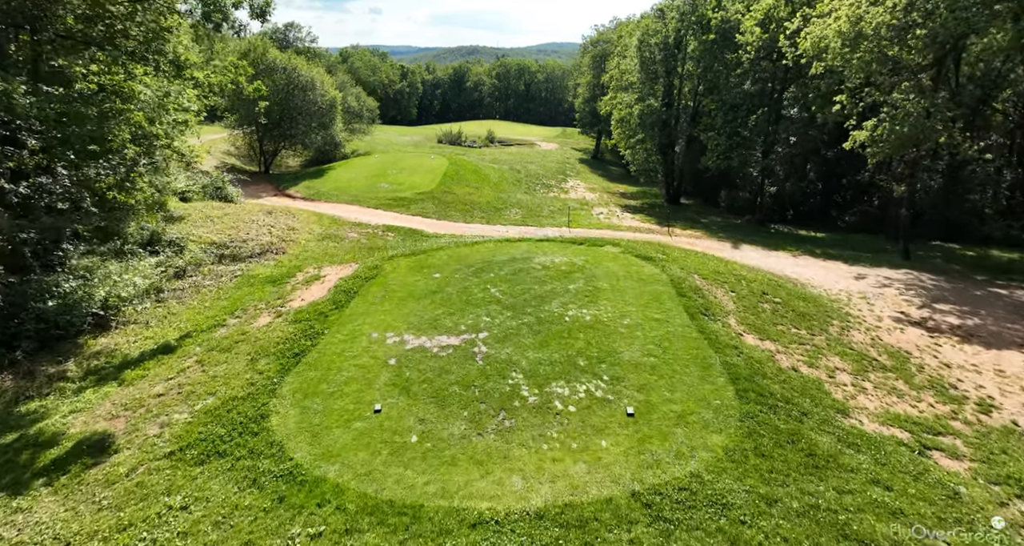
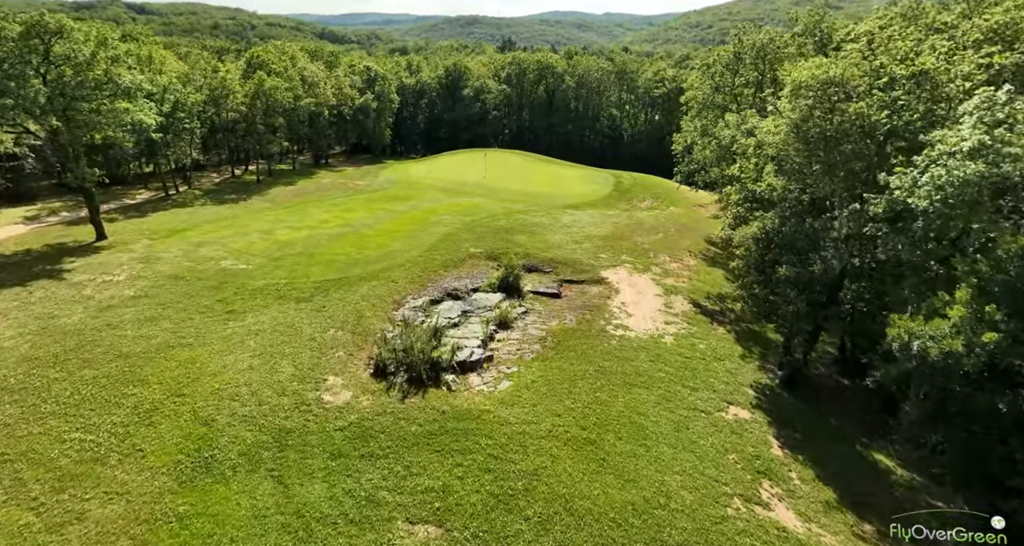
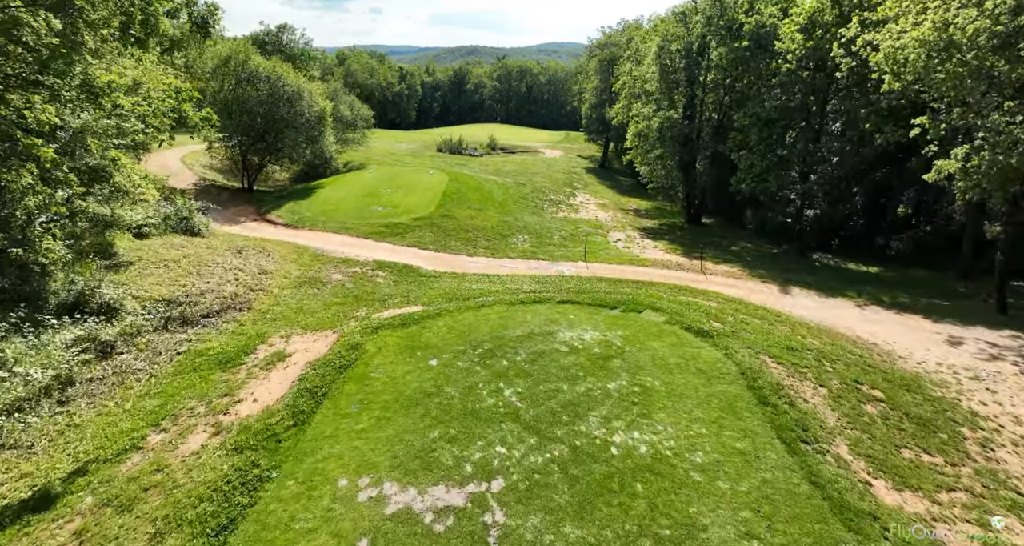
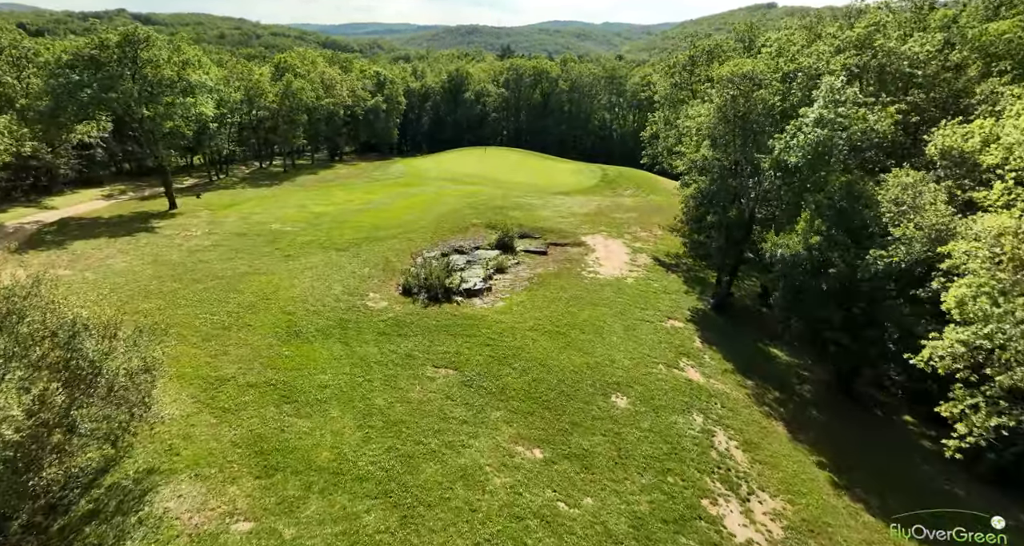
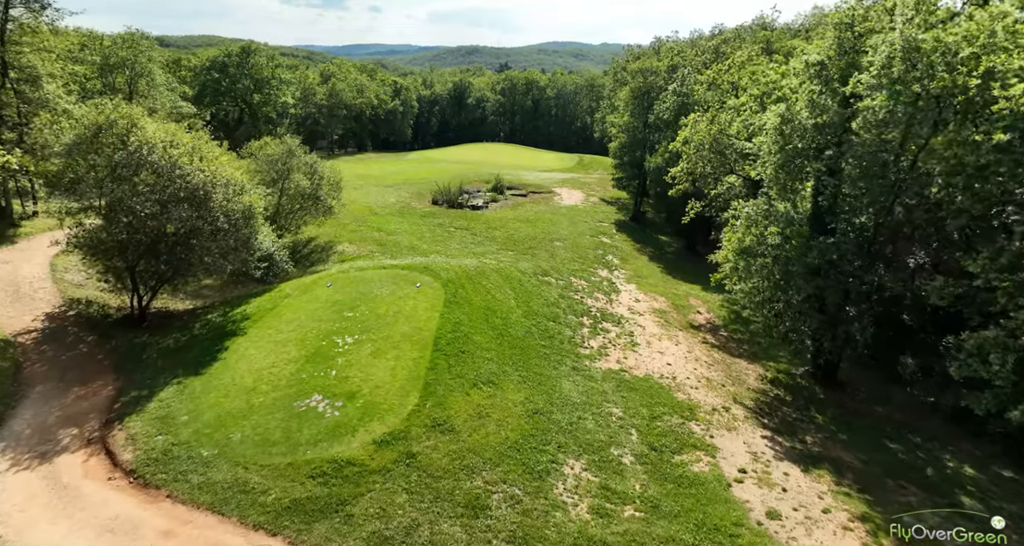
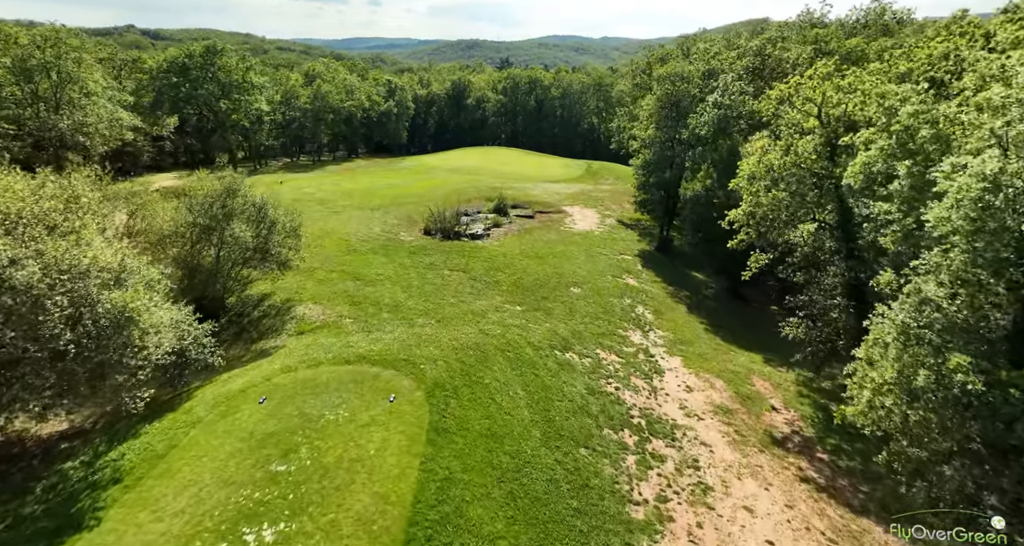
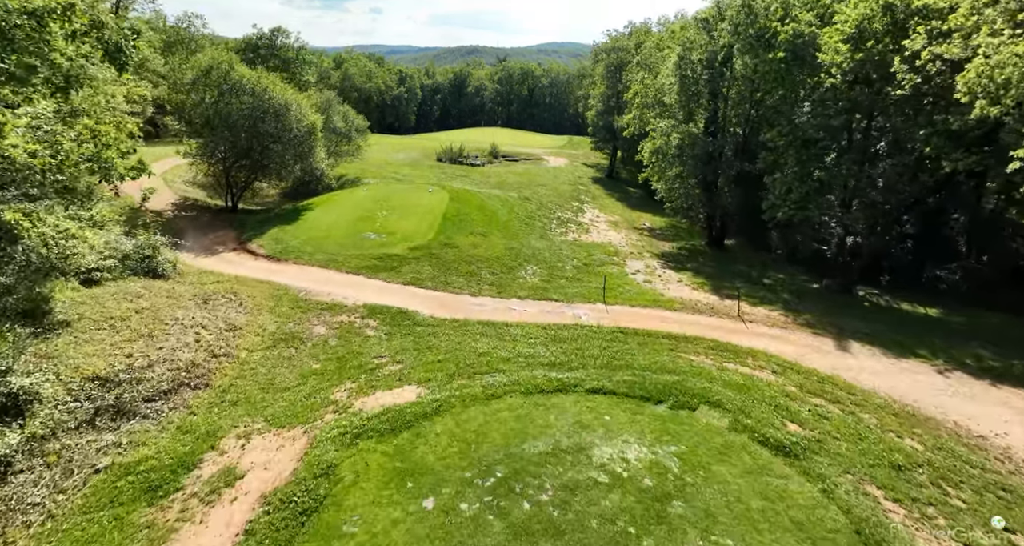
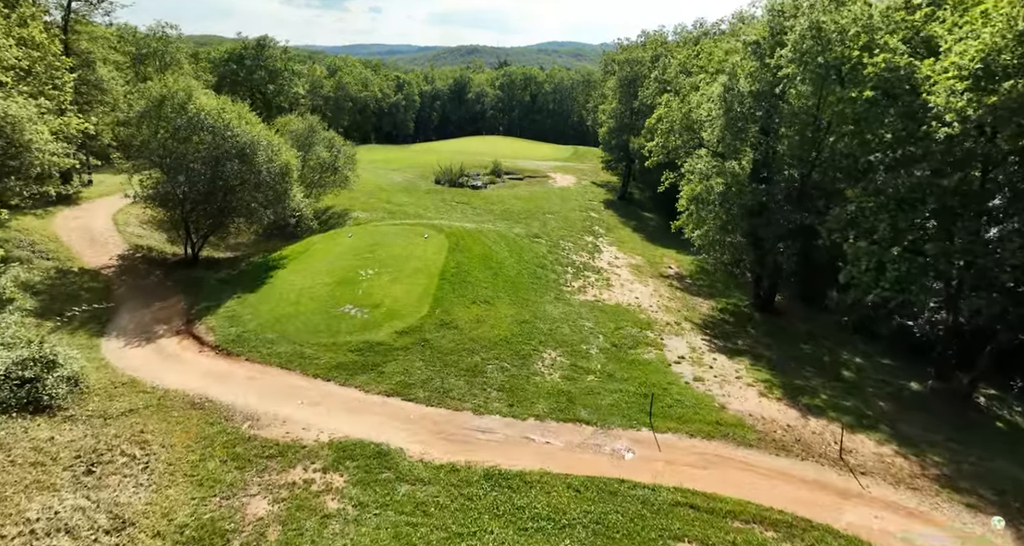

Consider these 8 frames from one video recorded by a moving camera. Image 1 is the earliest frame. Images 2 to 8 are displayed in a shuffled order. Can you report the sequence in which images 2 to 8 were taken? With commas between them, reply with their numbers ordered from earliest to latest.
3, 7, 8, 5, 6, 4, 2
